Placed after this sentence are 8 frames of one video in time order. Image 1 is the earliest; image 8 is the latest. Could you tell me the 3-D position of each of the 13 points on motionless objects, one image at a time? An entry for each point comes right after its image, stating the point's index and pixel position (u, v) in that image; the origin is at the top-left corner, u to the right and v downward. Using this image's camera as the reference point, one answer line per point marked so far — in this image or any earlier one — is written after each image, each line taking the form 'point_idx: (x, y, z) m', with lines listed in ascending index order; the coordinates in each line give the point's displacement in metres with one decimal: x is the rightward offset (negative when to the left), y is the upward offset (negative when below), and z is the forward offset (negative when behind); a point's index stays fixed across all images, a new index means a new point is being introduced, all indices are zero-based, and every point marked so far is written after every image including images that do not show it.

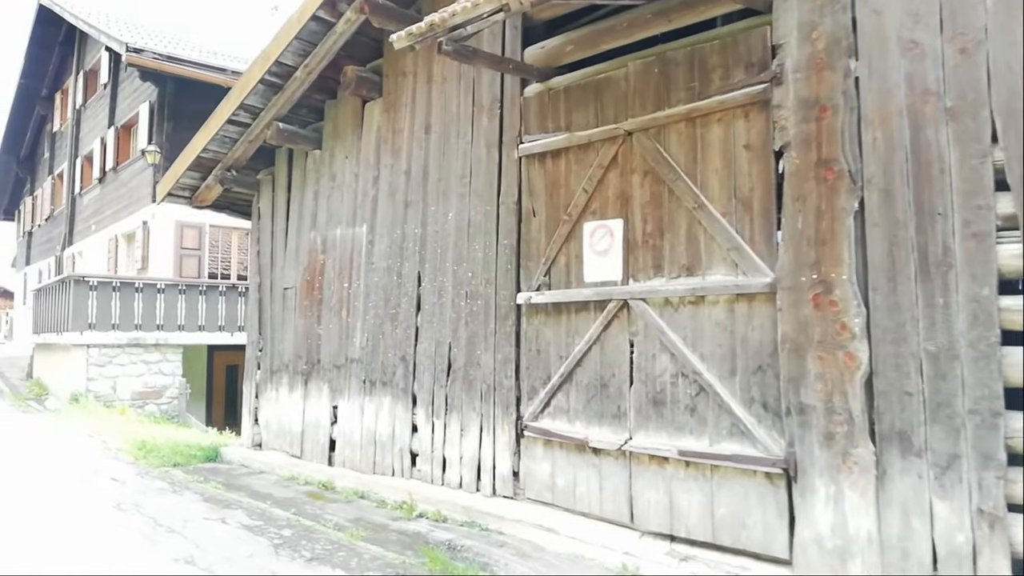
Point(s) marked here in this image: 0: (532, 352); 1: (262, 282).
0: (+0.1, -0.5, +5.7) m
1: (-3.0, +0.1, +8.4) m
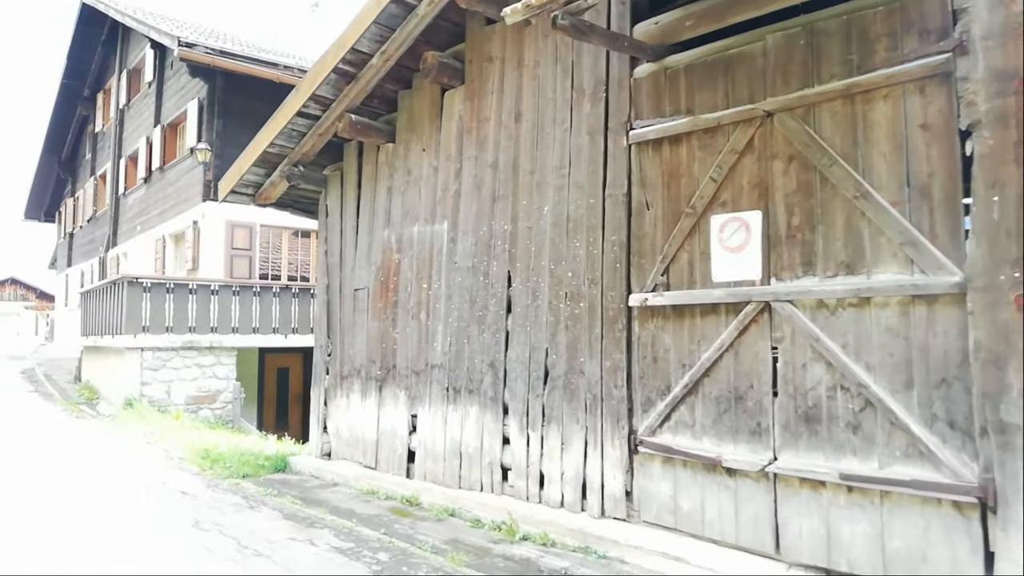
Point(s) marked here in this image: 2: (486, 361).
0: (+1.0, -0.5, +5.2) m
1: (-2.0, +0.1, +8.0) m
2: (-0.3, -0.6, +6.2) m
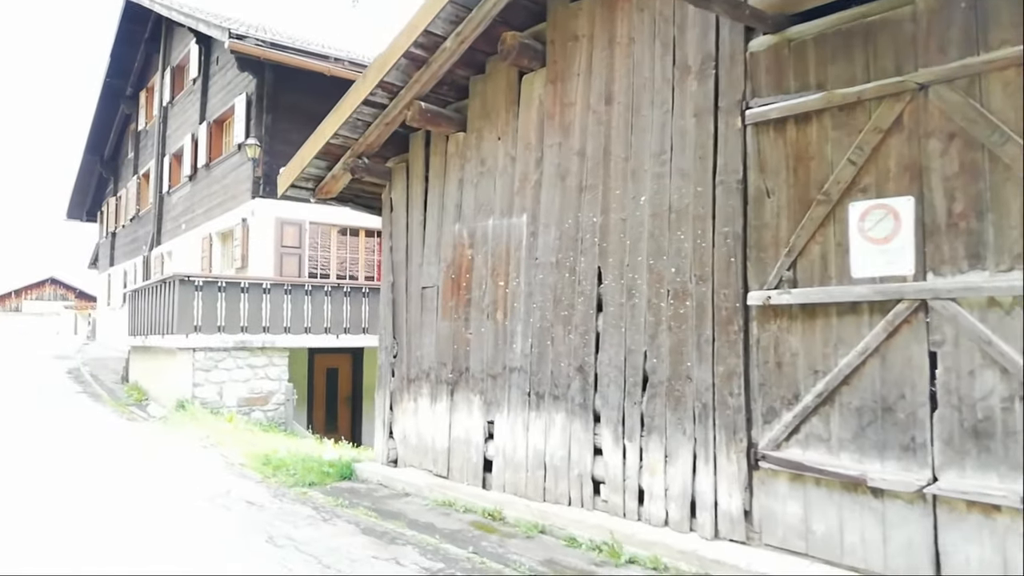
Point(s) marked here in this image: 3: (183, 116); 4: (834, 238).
0: (+1.7, -0.5, +4.7) m
1: (-1.2, +0.1, +7.6) m
2: (+0.5, -0.6, +5.8) m
3: (-7.7, +4.0, +16.6) m
4: (+2.0, +0.3, +4.4) m
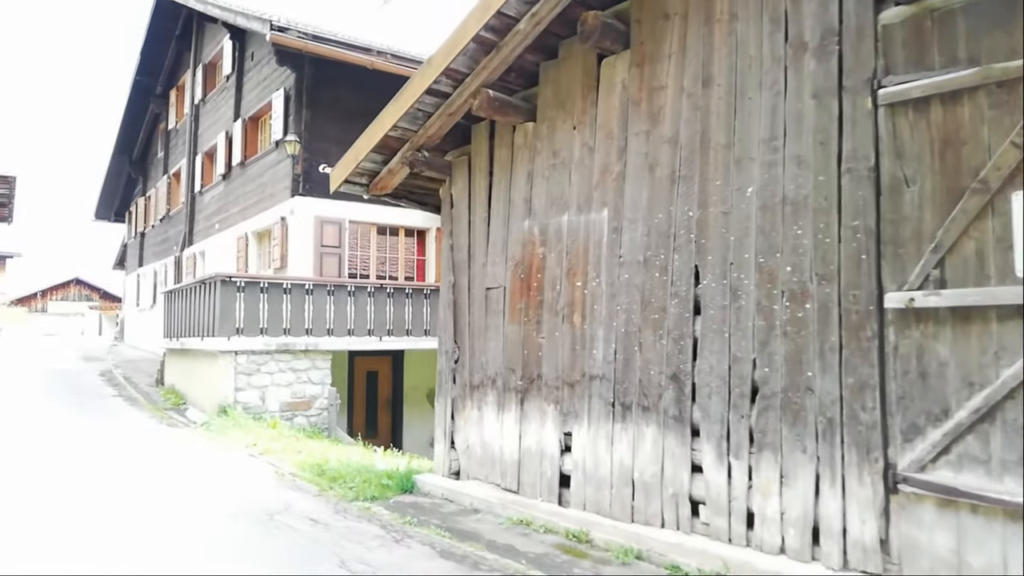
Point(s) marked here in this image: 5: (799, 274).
0: (+2.3, -0.5, +4.1) m
1: (-0.5, +0.1, +7.1) m
2: (+1.1, -0.6, +5.3) m
3: (-6.8, +4.0, +16.3) m
4: (+2.6, +0.3, +3.9) m
5: (+1.8, +0.1, +4.6) m
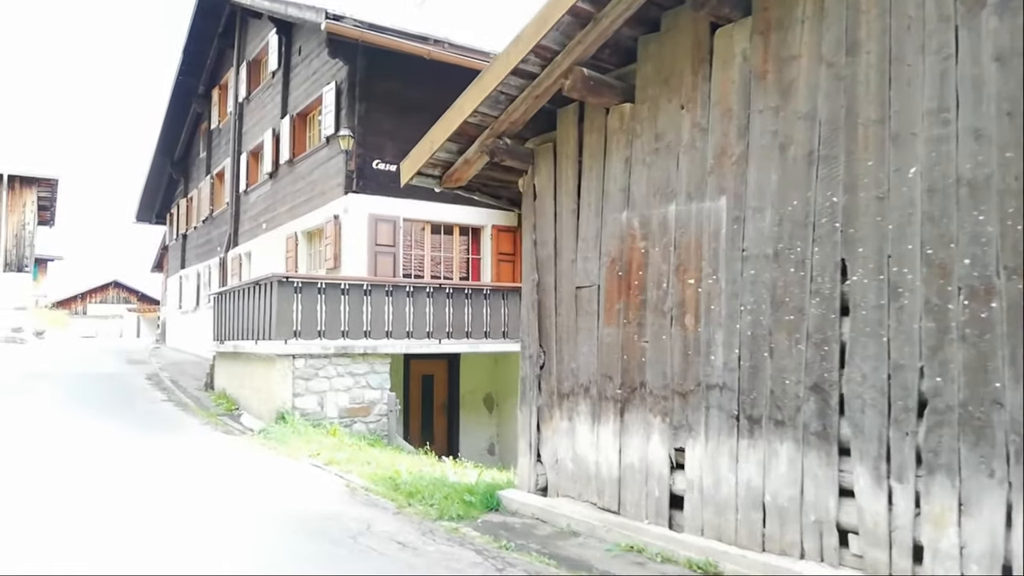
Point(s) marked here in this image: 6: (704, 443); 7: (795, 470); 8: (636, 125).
0: (+3.0, -0.5, +3.4) m
1: (+0.3, +0.1, +6.5) m
2: (+1.9, -0.6, +4.6) m
3: (-5.6, +4.0, +16.0) m
4: (+3.3, +0.3, +3.1) m
5: (+2.6, +0.1, +3.9) m
6: (+1.4, -1.1, +5.1) m
7: (+1.8, -1.2, +4.6) m
8: (+1.0, +1.3, +5.8) m
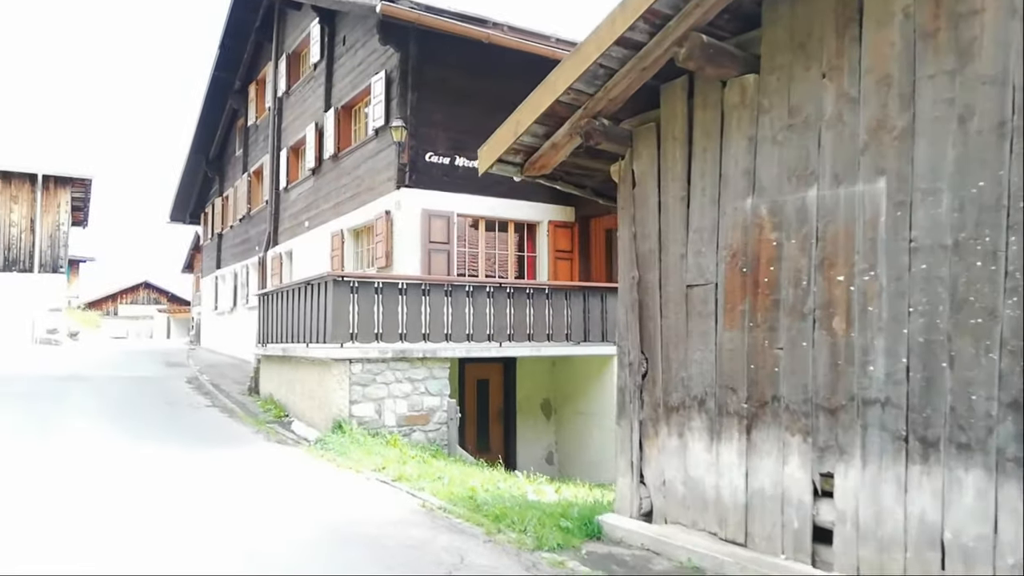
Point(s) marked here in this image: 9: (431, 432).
0: (+3.7, -0.5, +2.6) m
1: (+1.1, +0.1, +5.8) m
2: (+2.6, -0.6, +3.8) m
3: (-4.6, +4.0, +15.4) m
4: (+4.0, +0.3, +2.3) m
5: (+3.3, +0.1, +3.1) m
6: (+2.1, -1.1, +4.4) m
7: (+2.6, -1.2, +3.9) m
8: (+1.8, +1.3, +5.1) m
9: (-1.0, -1.9, +9.1) m
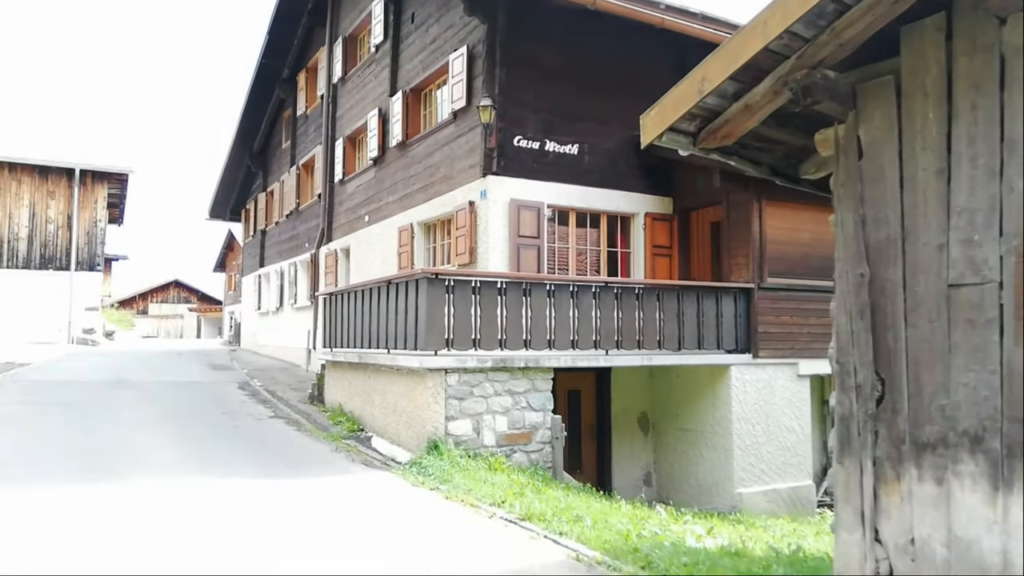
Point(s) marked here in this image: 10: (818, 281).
0: (+4.8, -0.5, +1.3) m
1: (+2.3, +0.1, +4.5) m
2: (+3.8, -0.6, +2.5) m
3: (-3.0, +4.0, +14.3) m
4: (+5.1, +0.3, +1.0) m
5: (+4.4, +0.1, +1.8) m
6: (+3.3, -1.1, +3.1) m
7: (+3.7, -1.2, +2.6) m
8: (+3.0, +1.3, +3.8) m
9: (+0.3, -1.8, +7.9) m
10: (+4.3, +0.1, +10.0) m
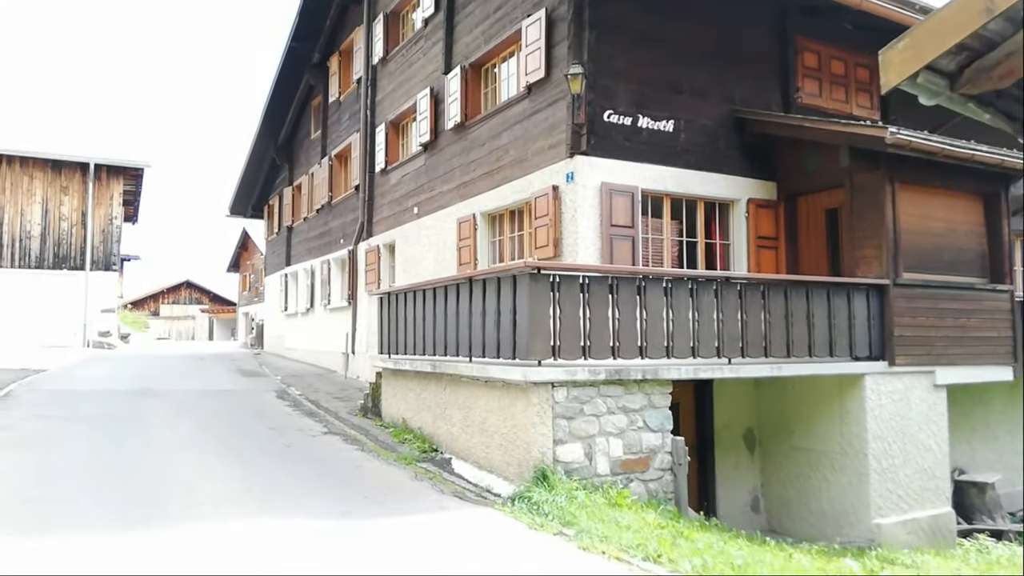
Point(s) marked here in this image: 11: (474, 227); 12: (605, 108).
0: (+5.8, -0.4, 0.0) m
1: (+3.3, +0.1, +3.2) m
2: (+4.8, -0.6, +1.2) m
3: (-1.9, +4.0, +13.1) m
4: (+6.1, +0.4, -0.3) m
5: (+5.4, +0.2, +0.5) m
6: (+4.3, -1.1, +1.8) m
7: (+4.7, -1.1, +1.2) m
8: (+4.0, +1.4, +2.5) m
9: (+1.3, -1.8, +6.6) m
10: (+5.4, +0.2, +8.7) m
11: (-0.6, +0.9, +10.4) m
12: (+1.1, +2.2, +8.6) m
